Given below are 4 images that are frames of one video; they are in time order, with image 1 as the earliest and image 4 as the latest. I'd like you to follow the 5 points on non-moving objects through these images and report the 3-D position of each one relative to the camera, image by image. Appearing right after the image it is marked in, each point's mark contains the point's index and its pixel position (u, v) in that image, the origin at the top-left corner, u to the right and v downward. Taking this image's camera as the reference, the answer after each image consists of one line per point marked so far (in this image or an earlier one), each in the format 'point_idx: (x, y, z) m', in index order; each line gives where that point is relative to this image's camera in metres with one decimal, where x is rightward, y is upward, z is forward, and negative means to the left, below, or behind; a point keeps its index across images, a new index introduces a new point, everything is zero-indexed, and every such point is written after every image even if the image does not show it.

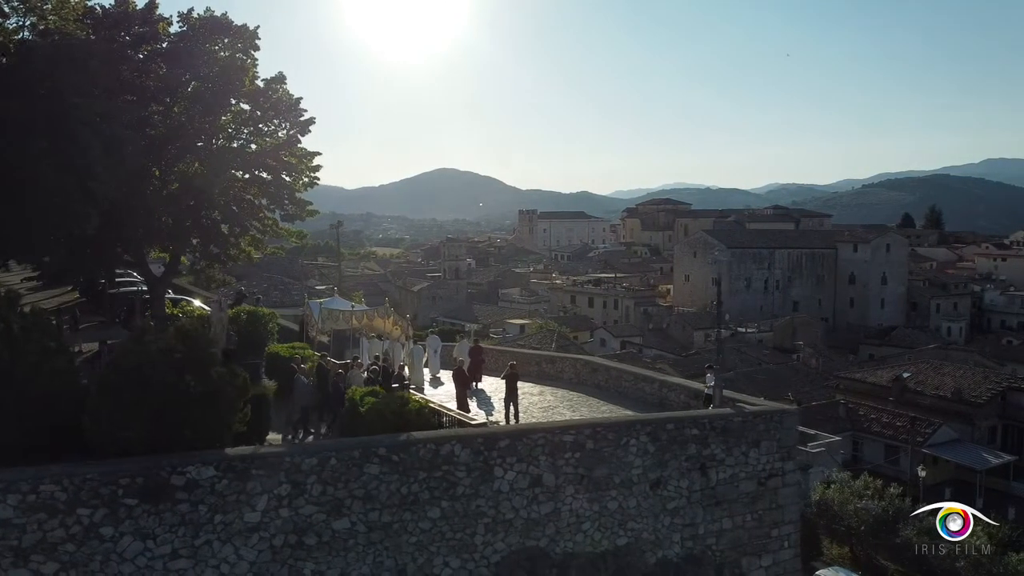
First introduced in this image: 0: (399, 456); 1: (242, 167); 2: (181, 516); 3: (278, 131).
0: (-0.9, -1.3, +6.3) m
1: (-3.8, +1.7, +11.4) m
2: (-2.3, -1.6, +5.6) m
3: (-3.5, +2.3, +12.0) m
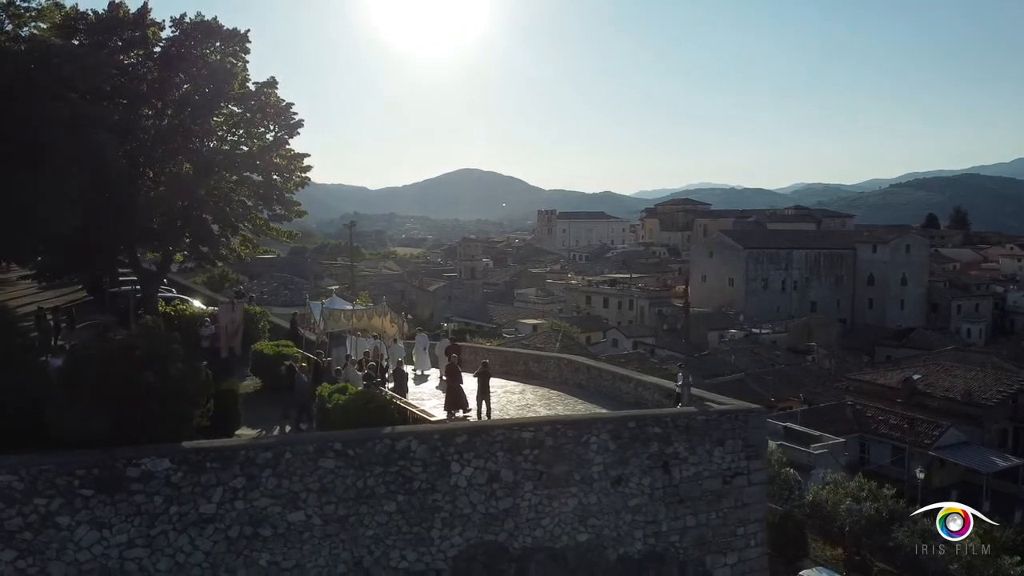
0: (-1.3, -1.3, +6.4) m
1: (-4.1, +1.7, +11.6) m
2: (-2.7, -1.6, +5.8) m
3: (-3.8, +2.4, +12.2) m
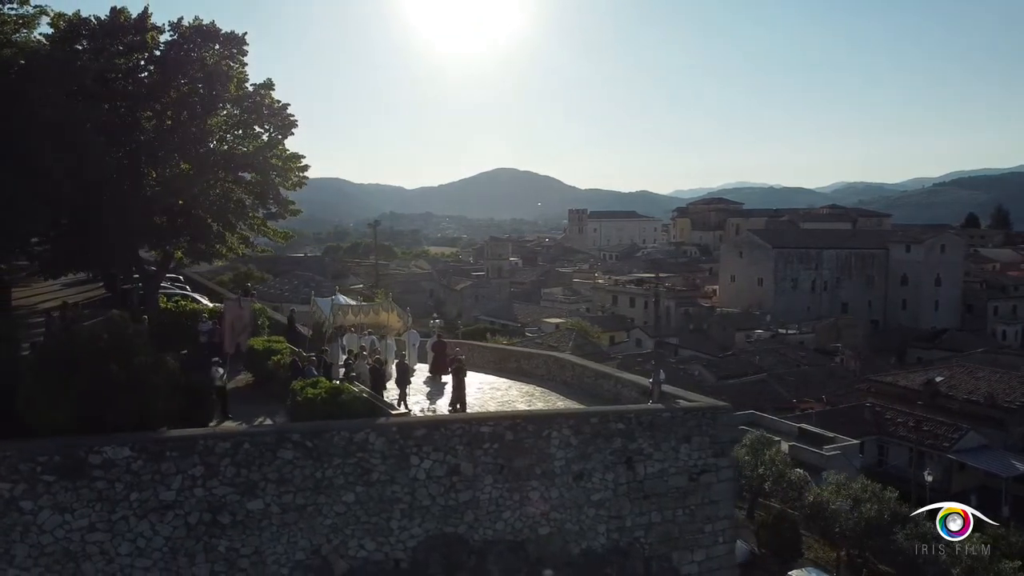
0: (-1.6, -1.3, +6.6) m
1: (-4.2, +1.8, +11.9) m
2: (-3.1, -1.5, +6.0) m
3: (-3.9, +2.4, +12.5) m
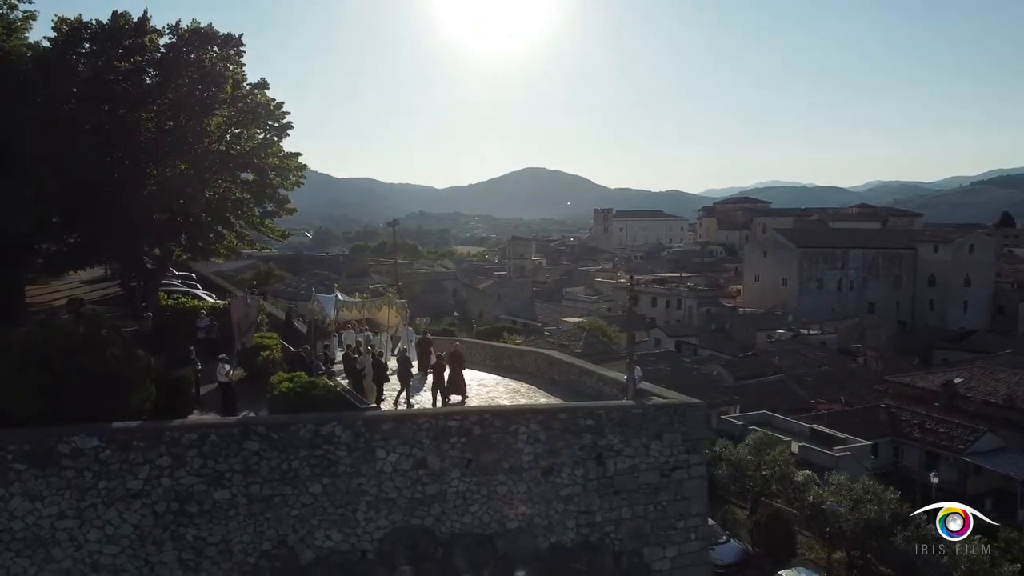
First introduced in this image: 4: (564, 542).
0: (-2.0, -1.2, +6.8) m
1: (-4.4, +1.8, +12.1) m
2: (-3.5, -1.5, +6.2) m
3: (-4.0, +2.4, +12.7) m
4: (+0.5, -2.5, +7.7) m
